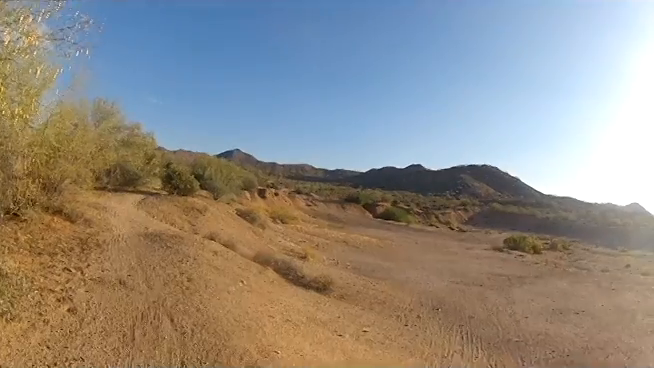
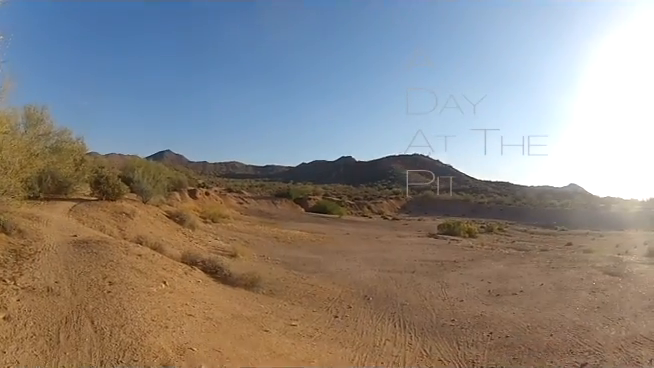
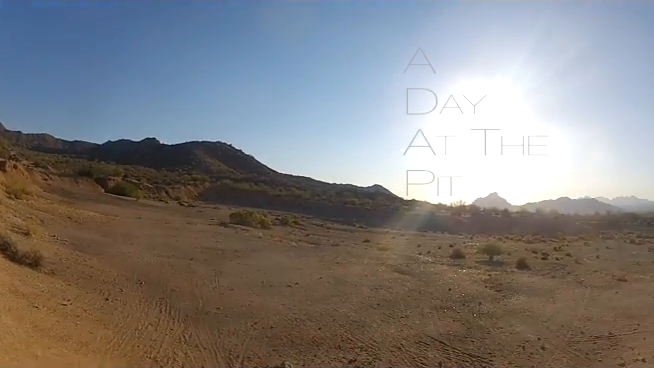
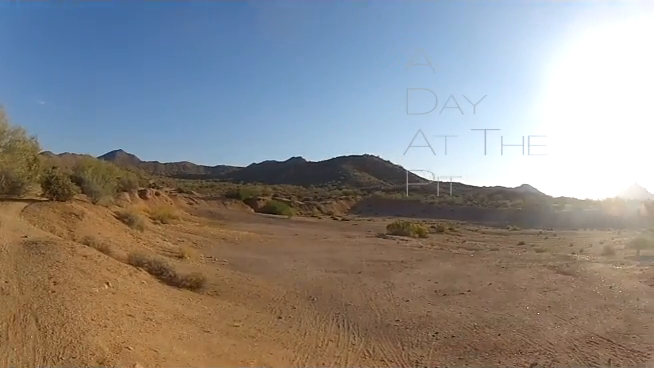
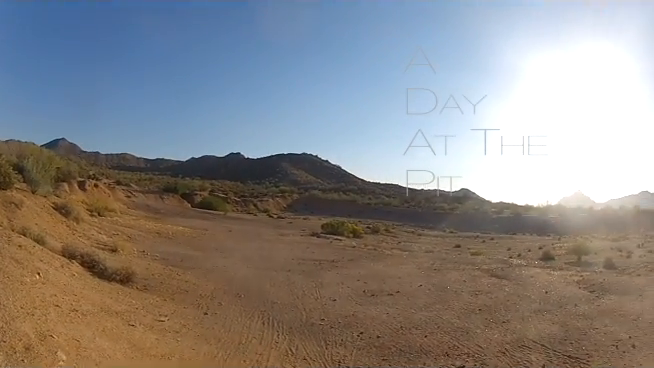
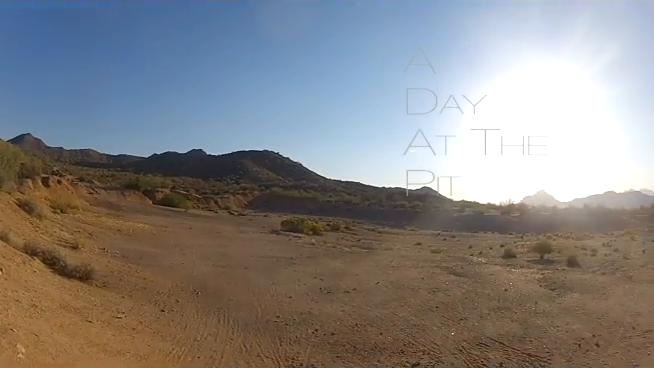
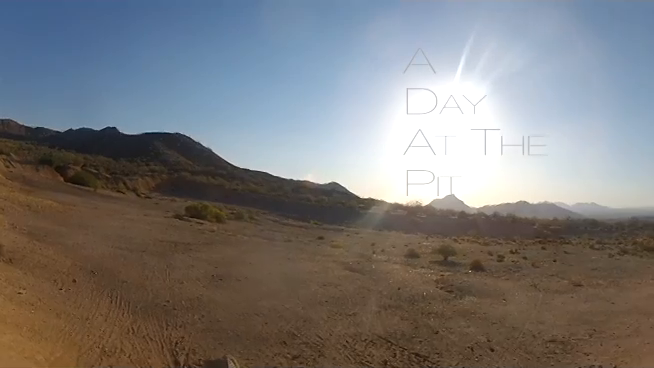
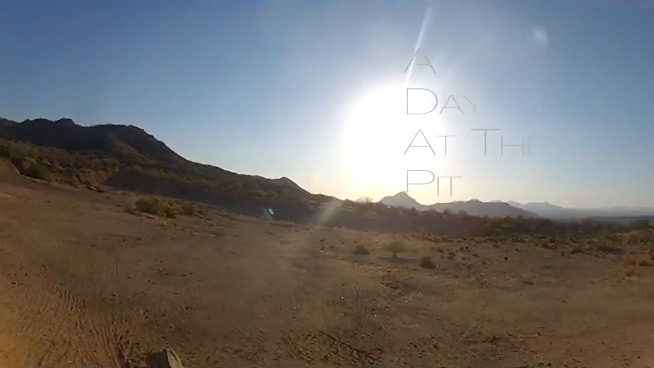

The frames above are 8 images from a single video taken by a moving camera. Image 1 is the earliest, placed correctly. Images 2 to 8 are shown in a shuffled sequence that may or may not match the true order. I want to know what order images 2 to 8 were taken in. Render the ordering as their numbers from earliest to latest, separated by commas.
2, 4, 5, 6, 3, 7, 8
